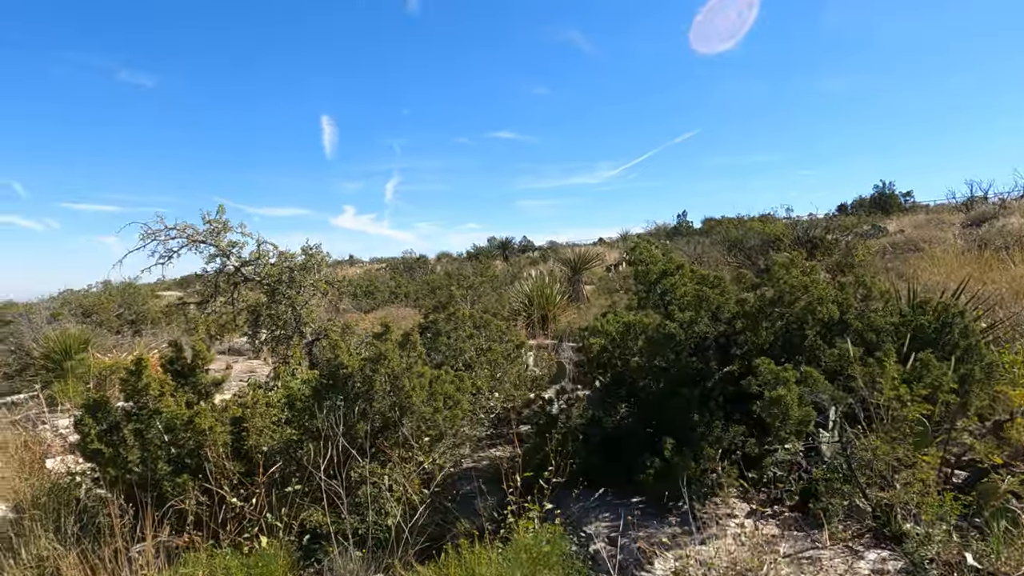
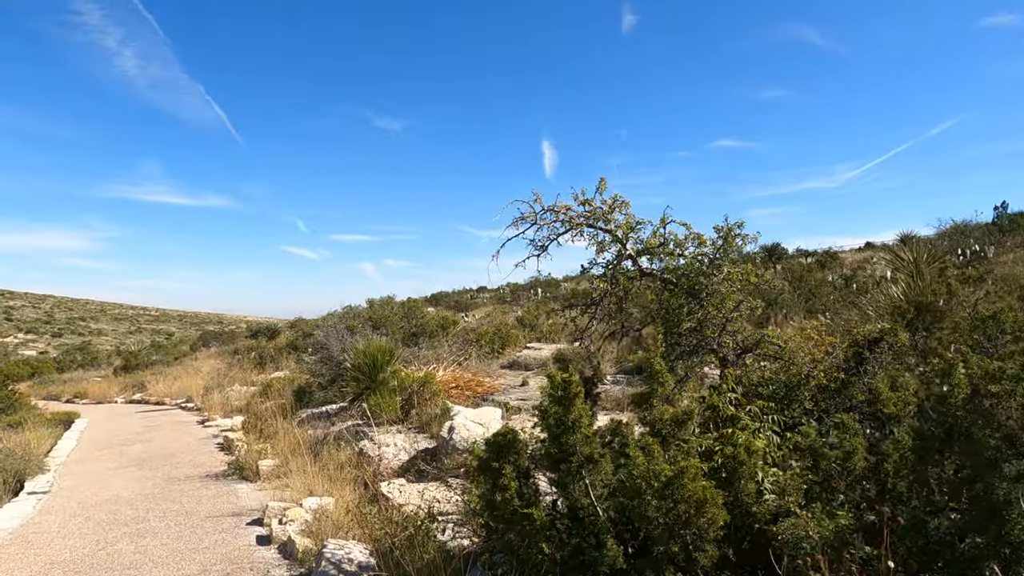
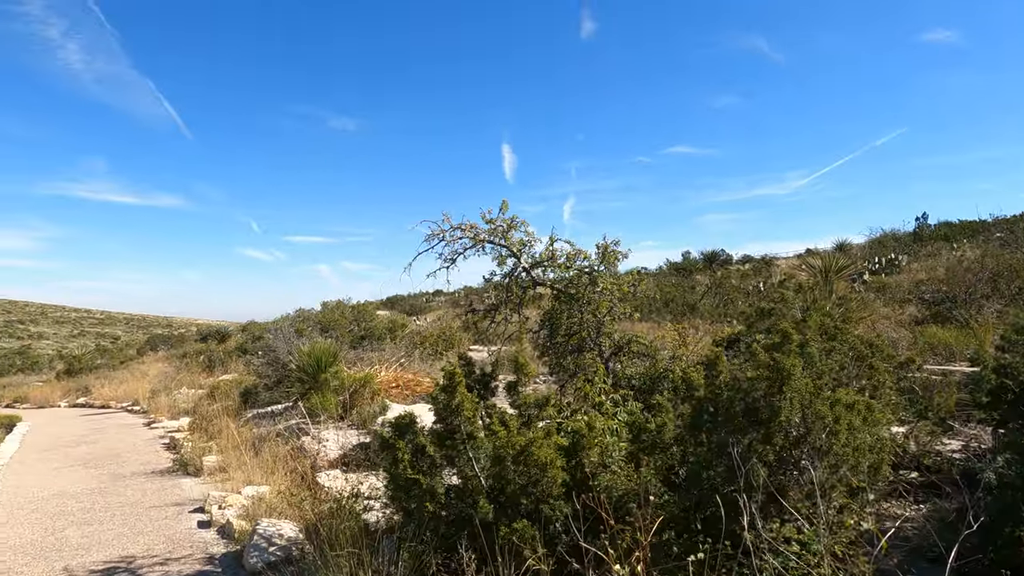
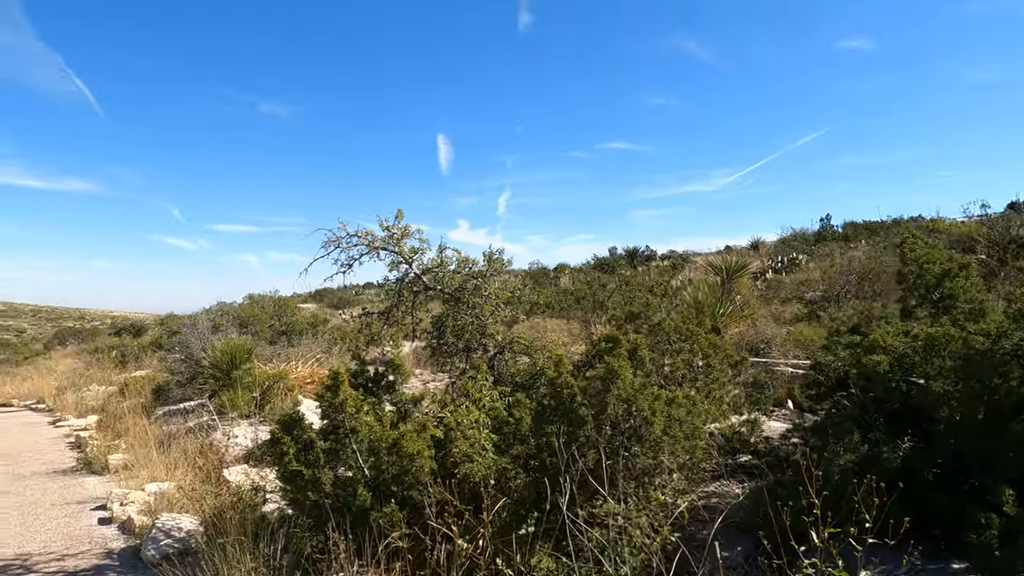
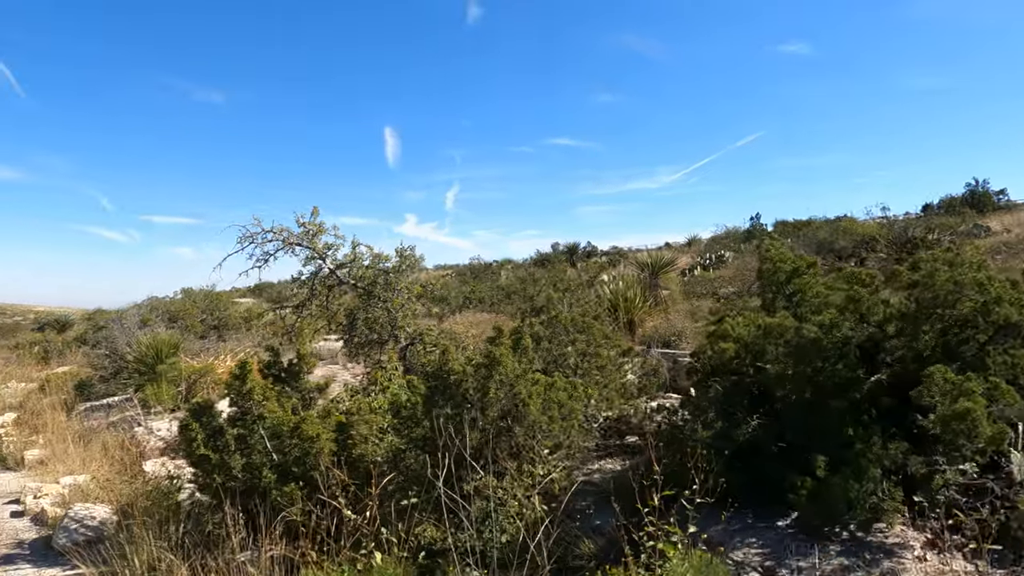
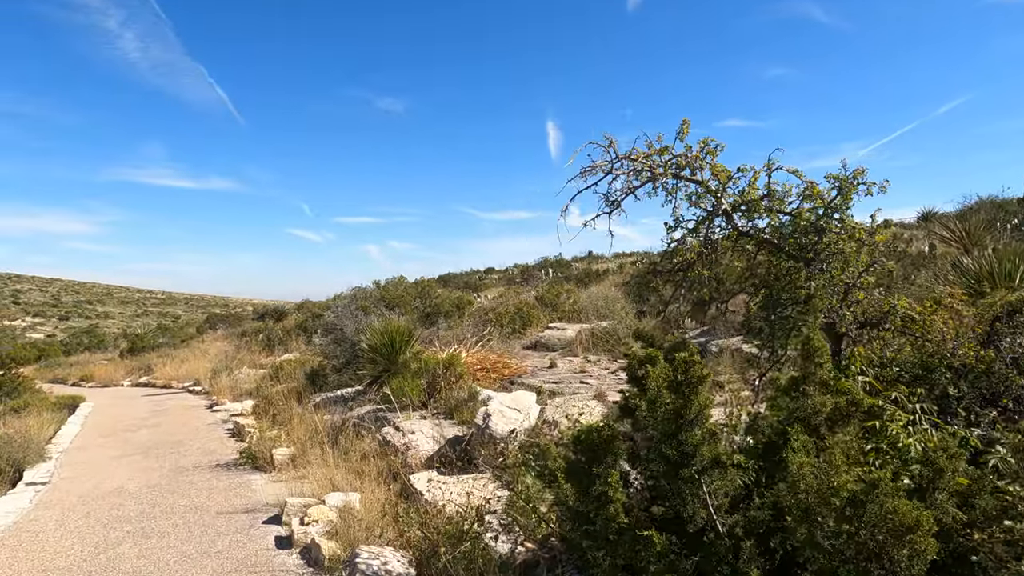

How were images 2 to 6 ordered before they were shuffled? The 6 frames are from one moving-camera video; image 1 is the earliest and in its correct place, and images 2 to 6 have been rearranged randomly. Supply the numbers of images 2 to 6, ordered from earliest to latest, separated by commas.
5, 4, 3, 2, 6
